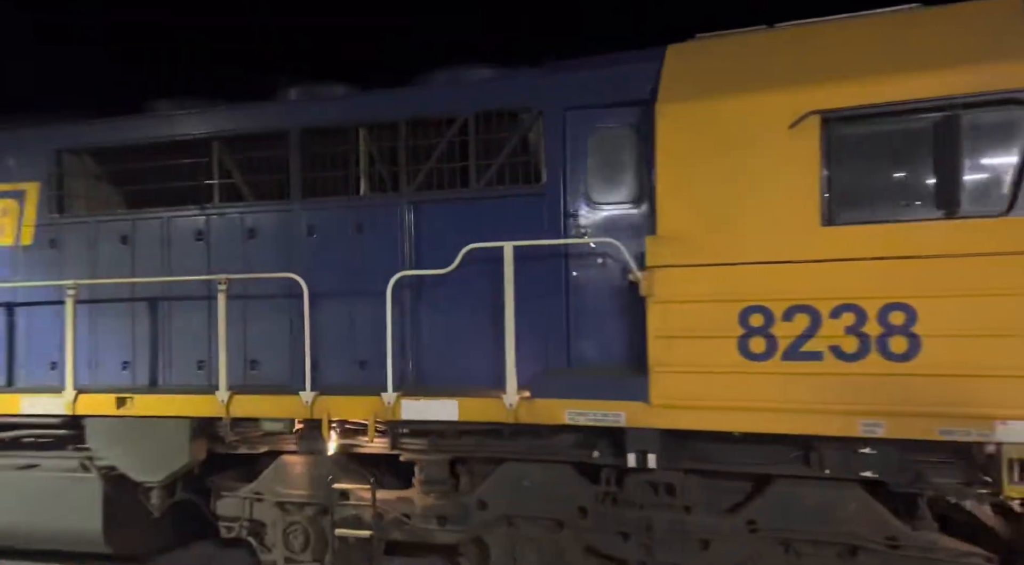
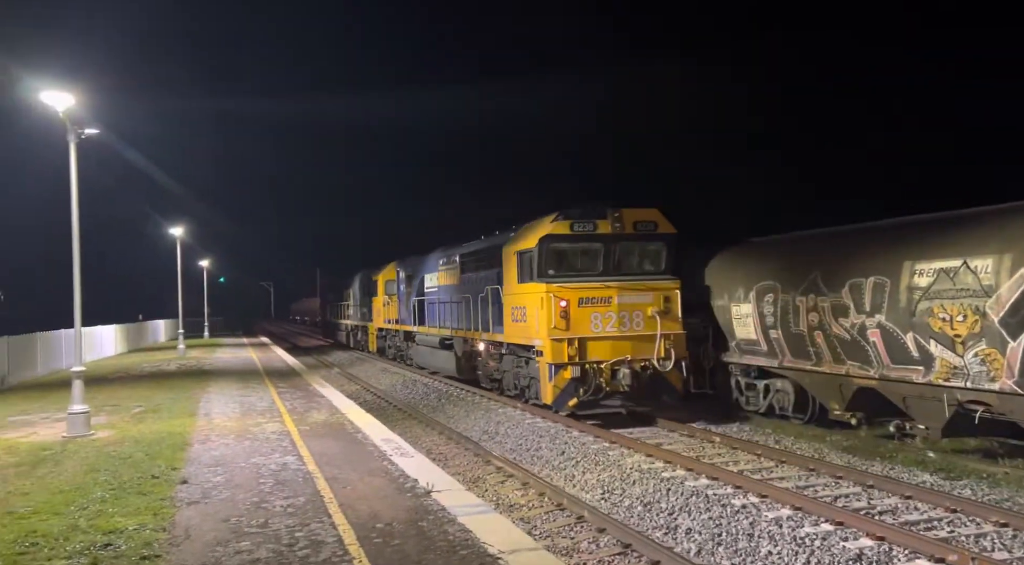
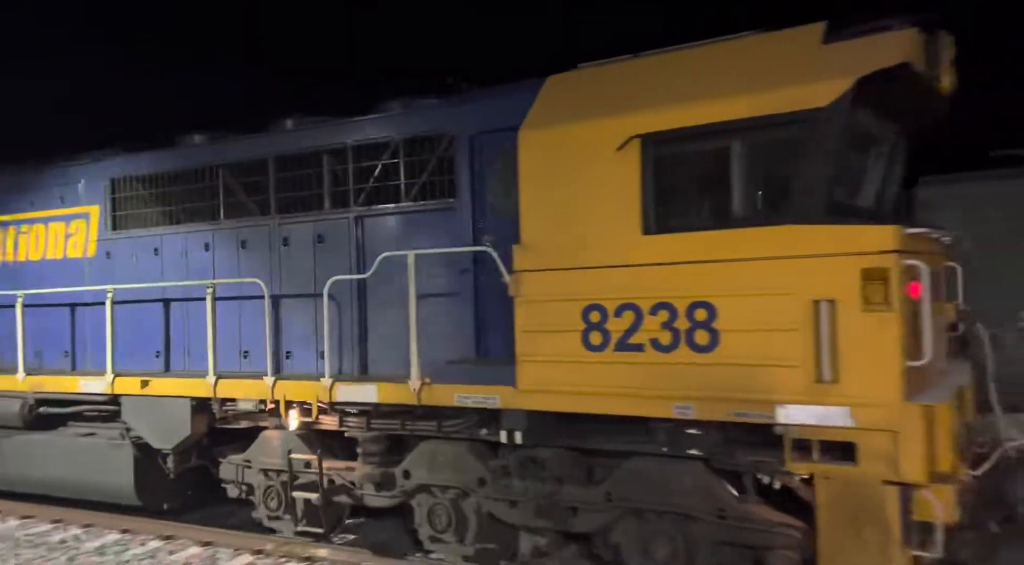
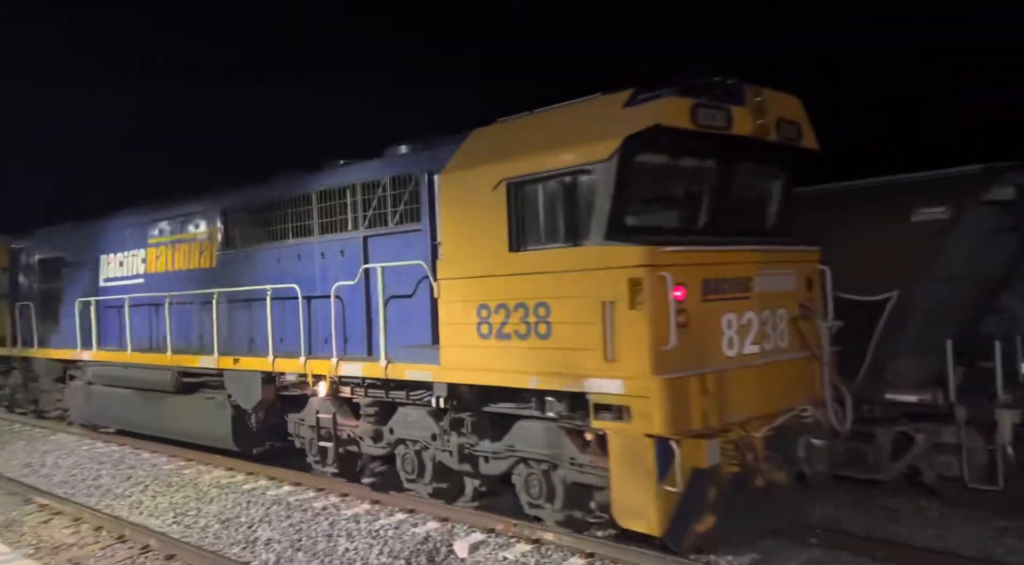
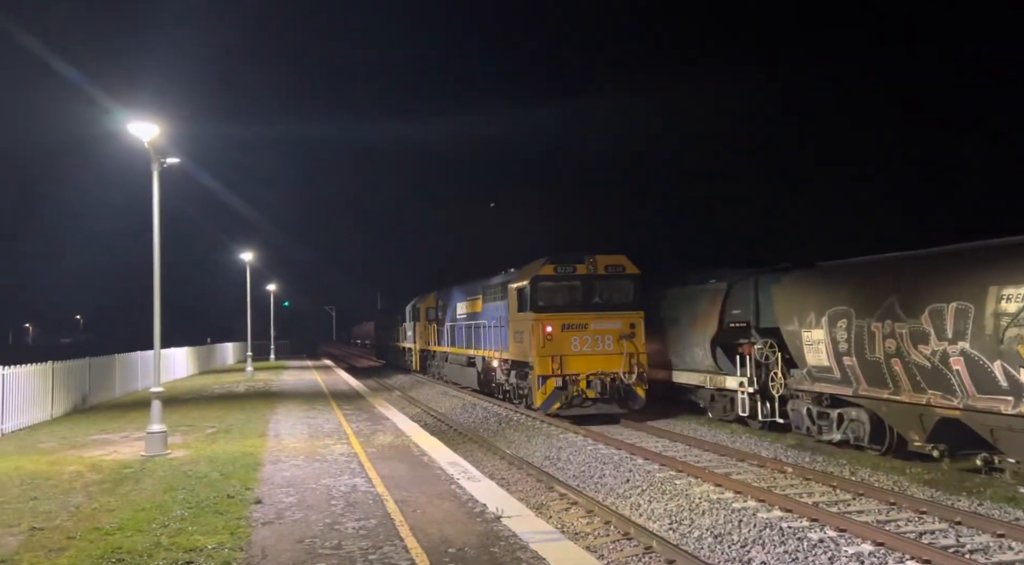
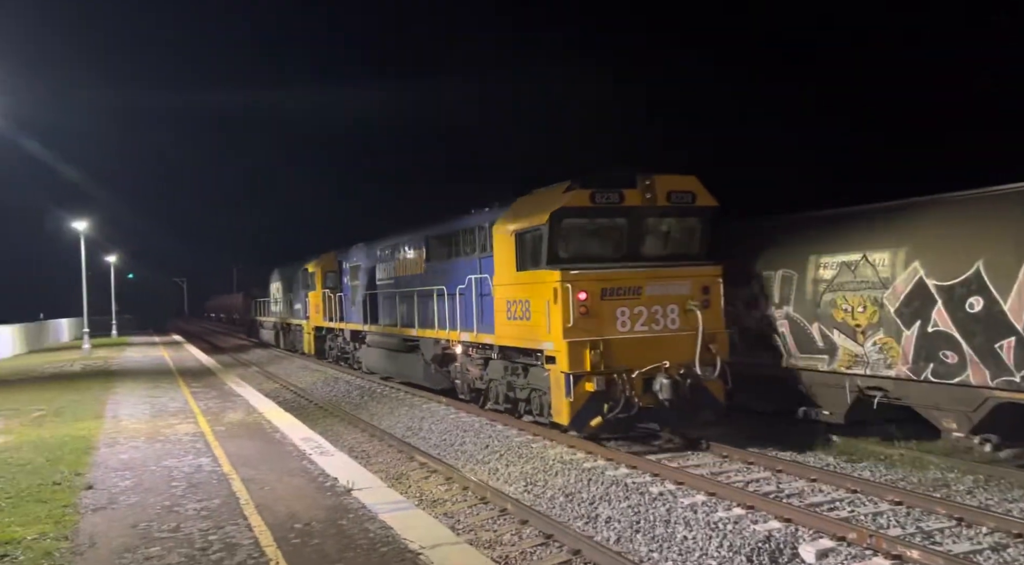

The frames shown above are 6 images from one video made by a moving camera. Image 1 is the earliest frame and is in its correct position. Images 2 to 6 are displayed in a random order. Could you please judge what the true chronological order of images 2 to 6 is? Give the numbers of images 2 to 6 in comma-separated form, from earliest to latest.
3, 4, 6, 2, 5
